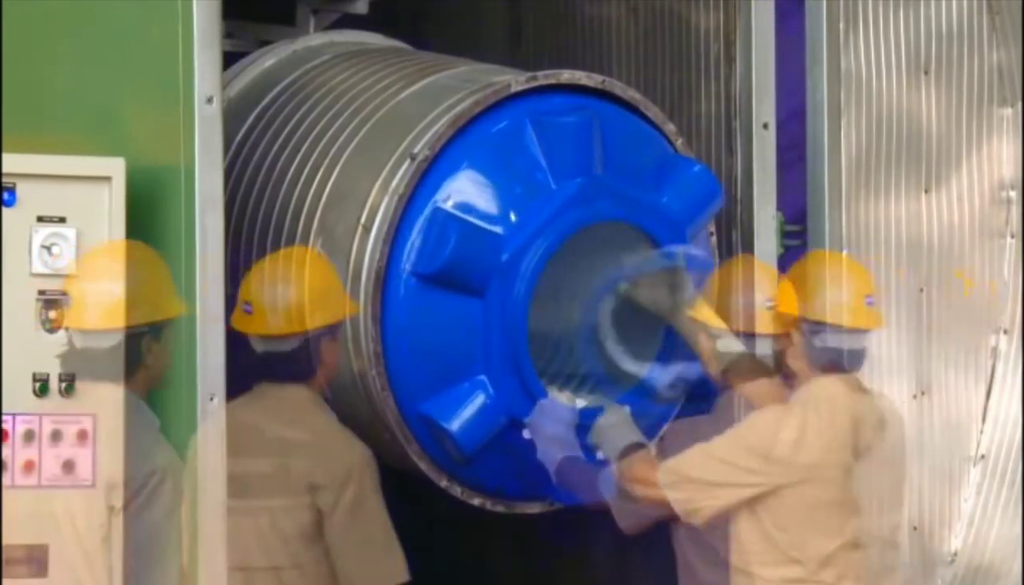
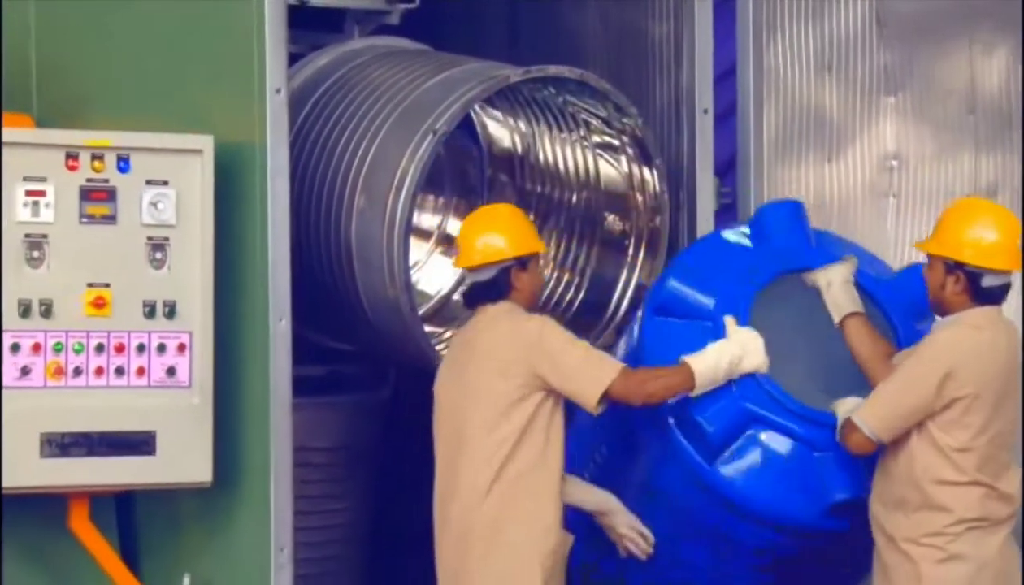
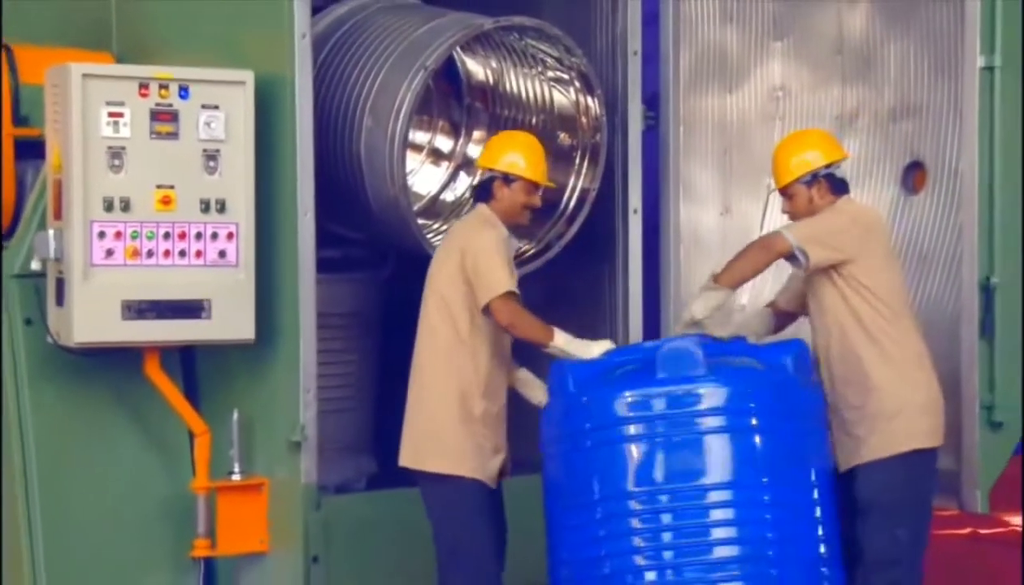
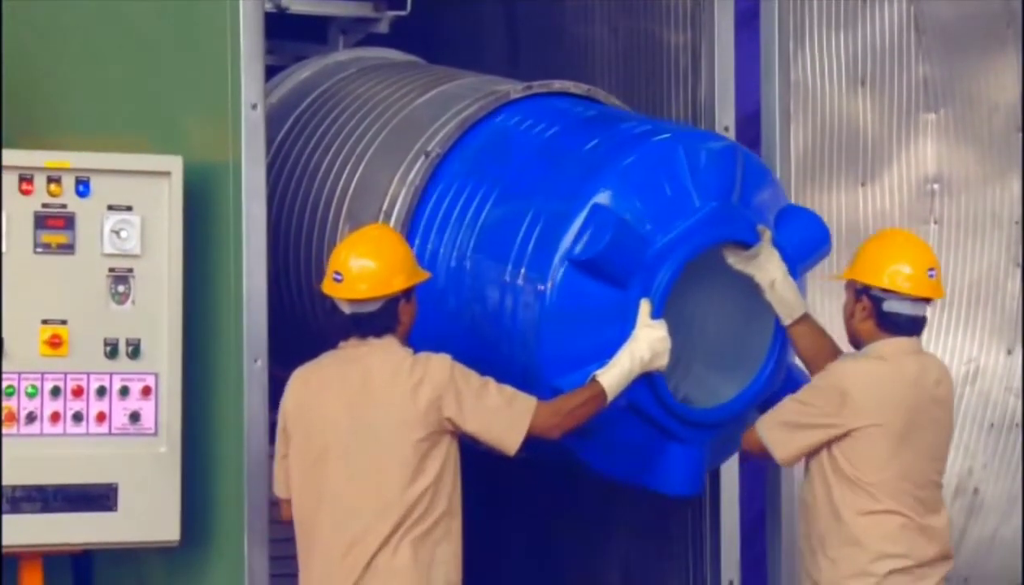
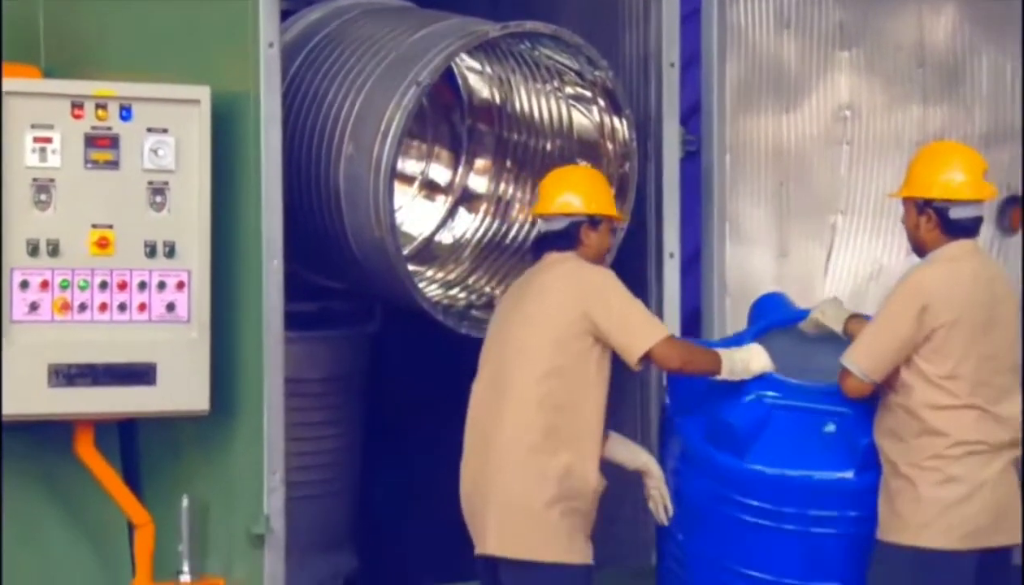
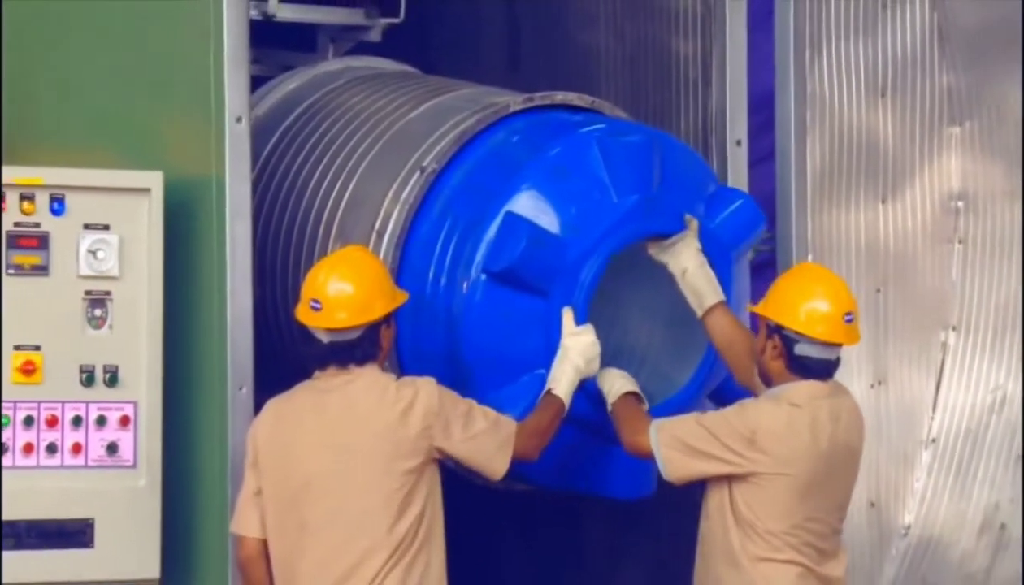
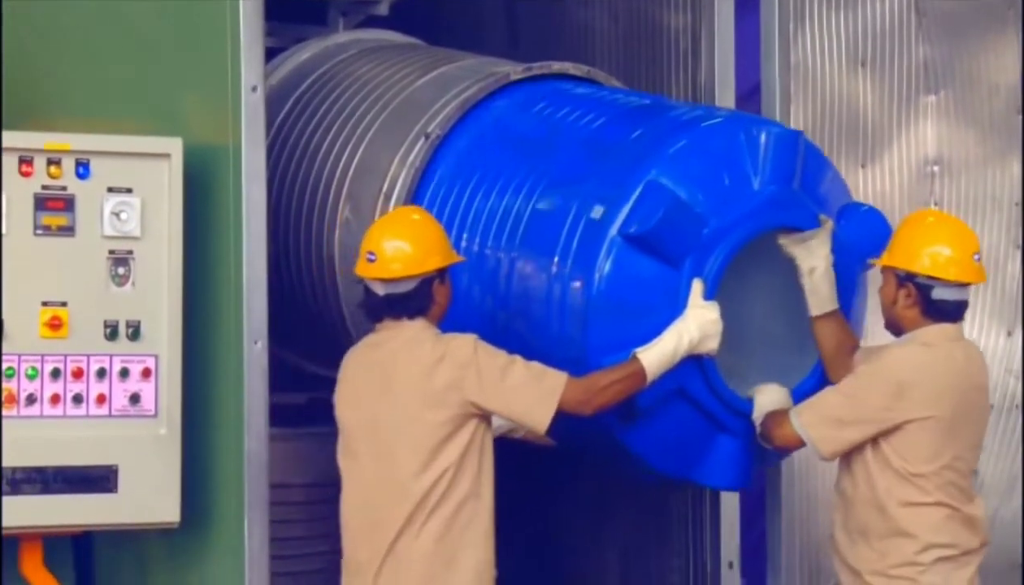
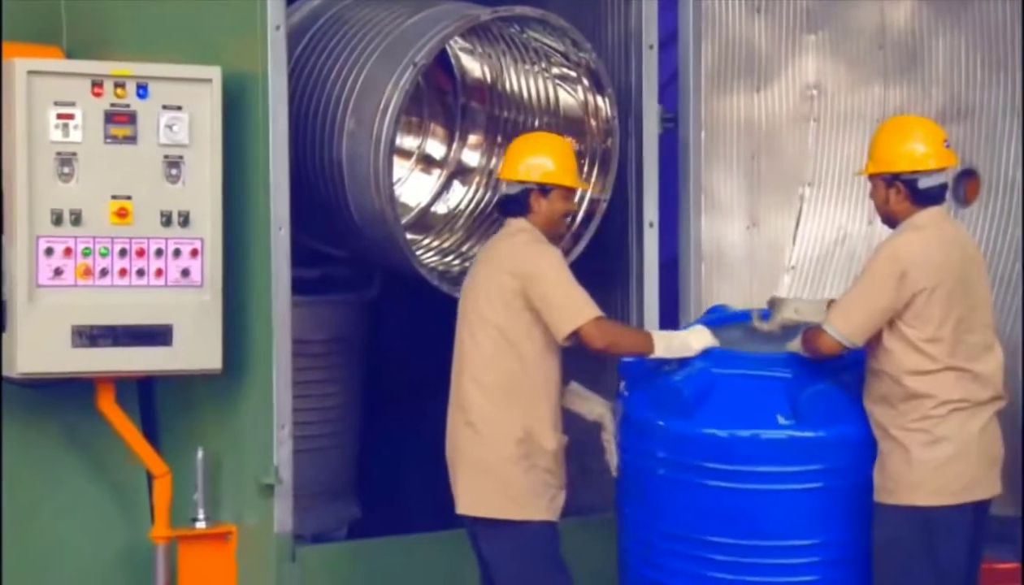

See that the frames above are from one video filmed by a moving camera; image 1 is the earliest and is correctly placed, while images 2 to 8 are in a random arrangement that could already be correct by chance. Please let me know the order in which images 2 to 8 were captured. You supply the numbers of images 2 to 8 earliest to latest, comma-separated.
6, 4, 7, 2, 5, 8, 3
